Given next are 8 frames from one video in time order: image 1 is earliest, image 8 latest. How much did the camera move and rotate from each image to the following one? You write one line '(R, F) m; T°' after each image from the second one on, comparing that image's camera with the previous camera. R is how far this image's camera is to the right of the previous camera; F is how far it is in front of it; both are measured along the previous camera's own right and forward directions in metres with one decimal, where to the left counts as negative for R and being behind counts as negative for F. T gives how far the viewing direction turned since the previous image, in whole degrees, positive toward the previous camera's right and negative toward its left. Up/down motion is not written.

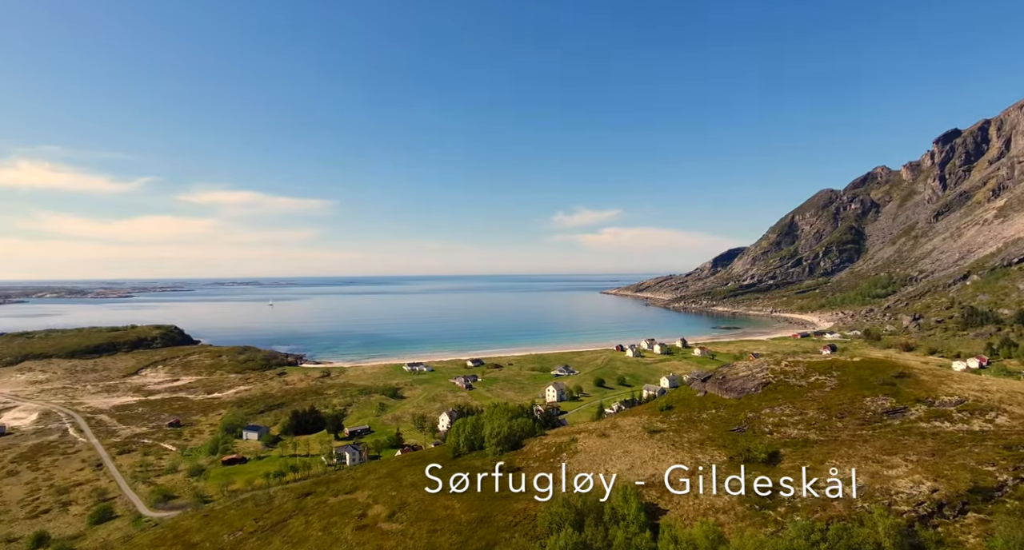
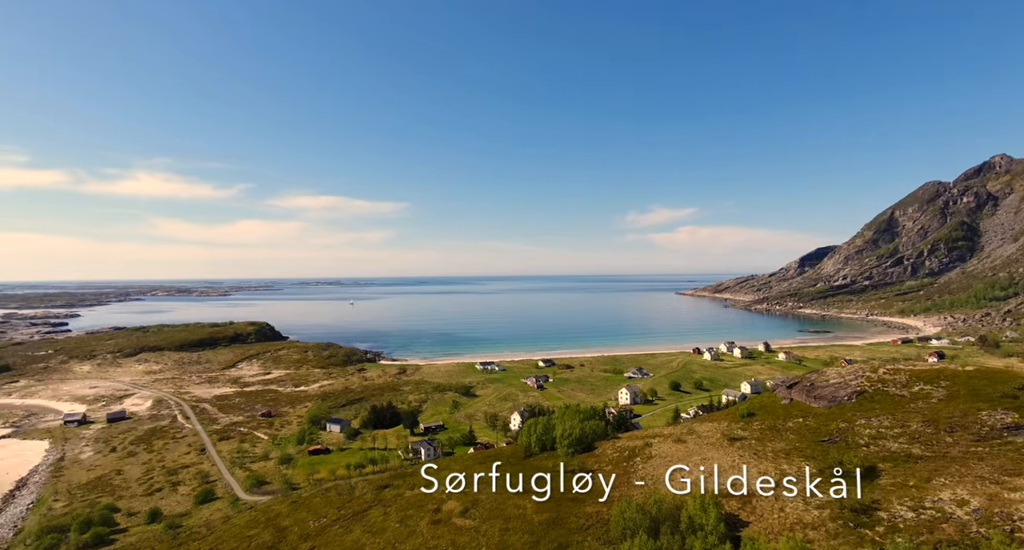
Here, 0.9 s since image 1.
(-1.4, 0.0) m; -7°
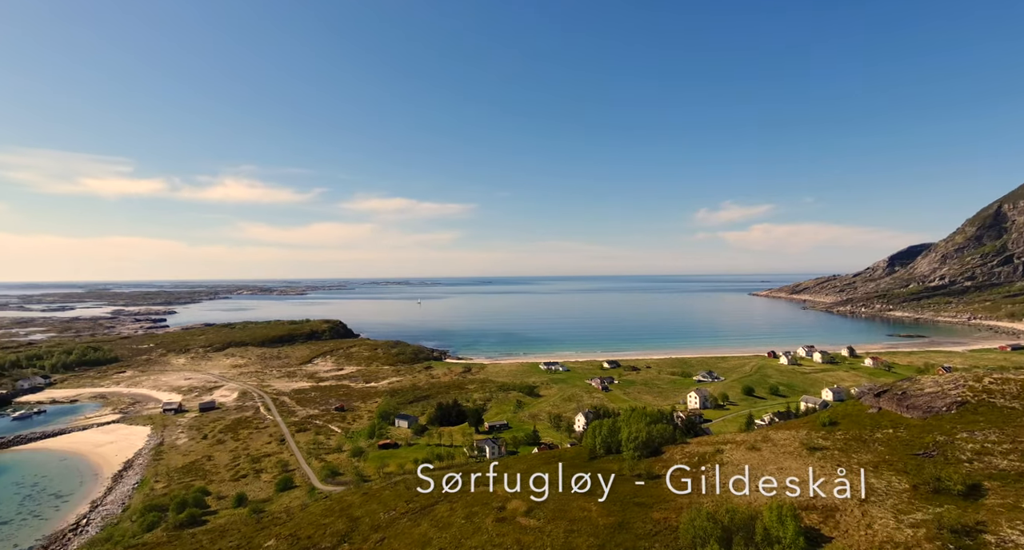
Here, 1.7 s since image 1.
(-1.3, 0.0) m; -6°
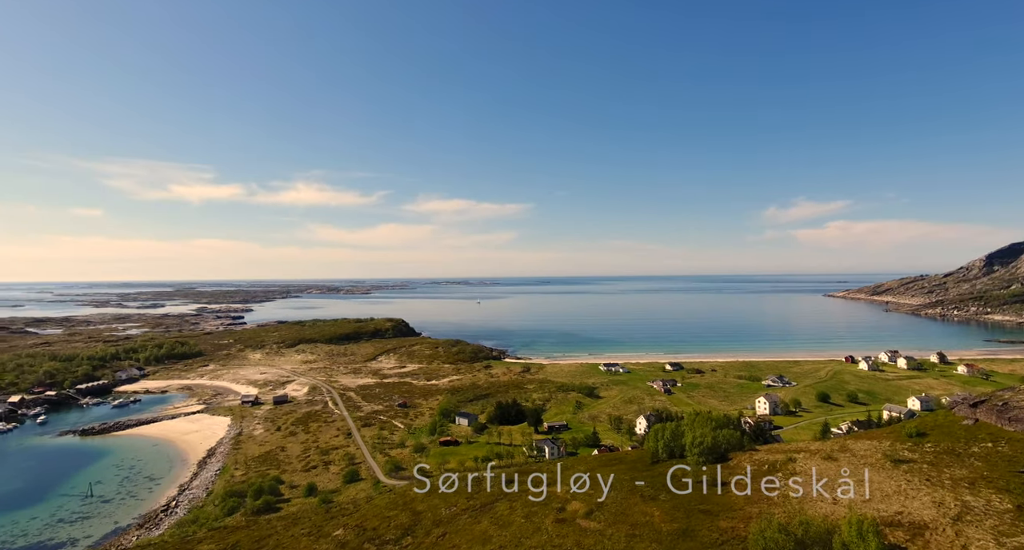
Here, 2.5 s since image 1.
(-1.3, 0.0) m; -6°
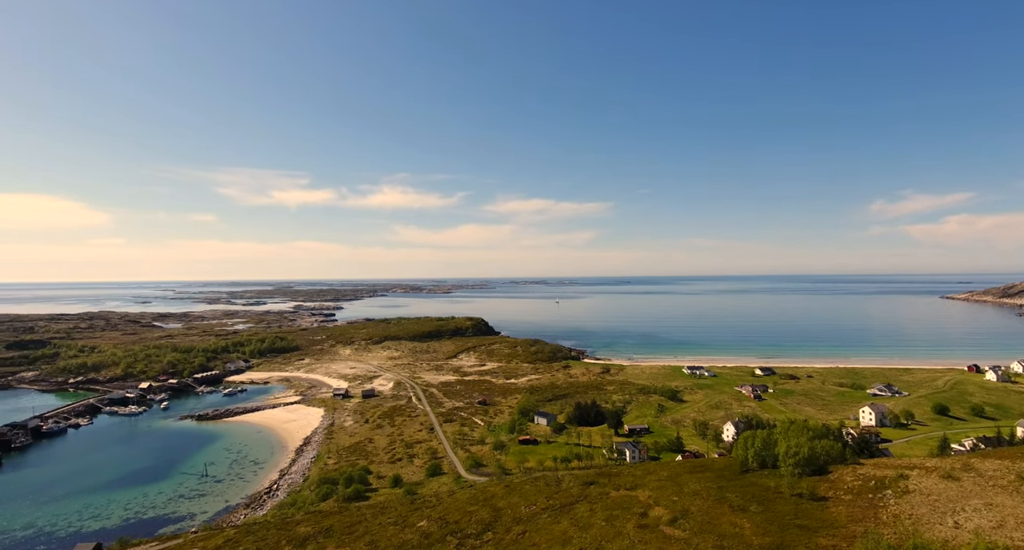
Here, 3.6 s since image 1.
(-1.7, -0.1) m; -7°
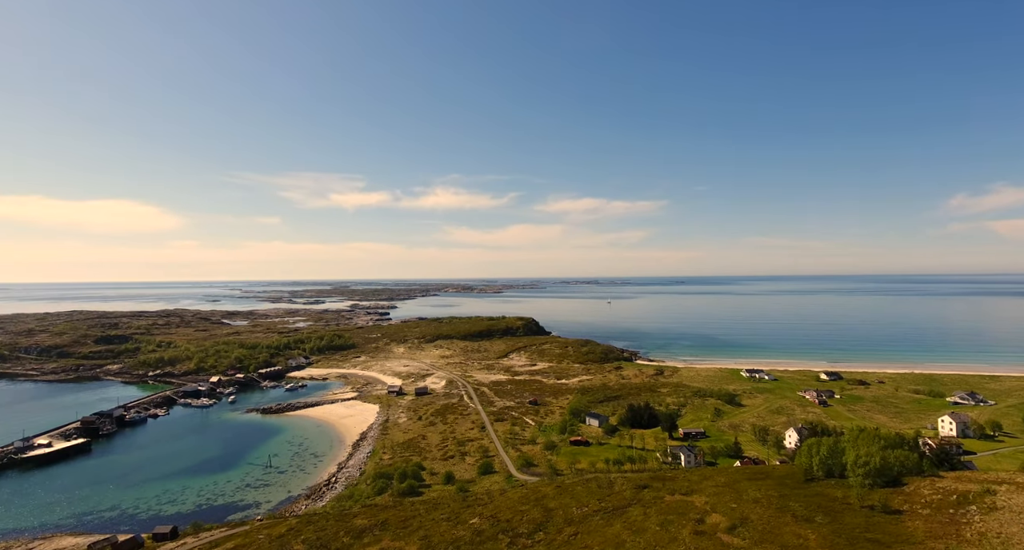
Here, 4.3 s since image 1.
(-1.1, -0.1) m; -5°
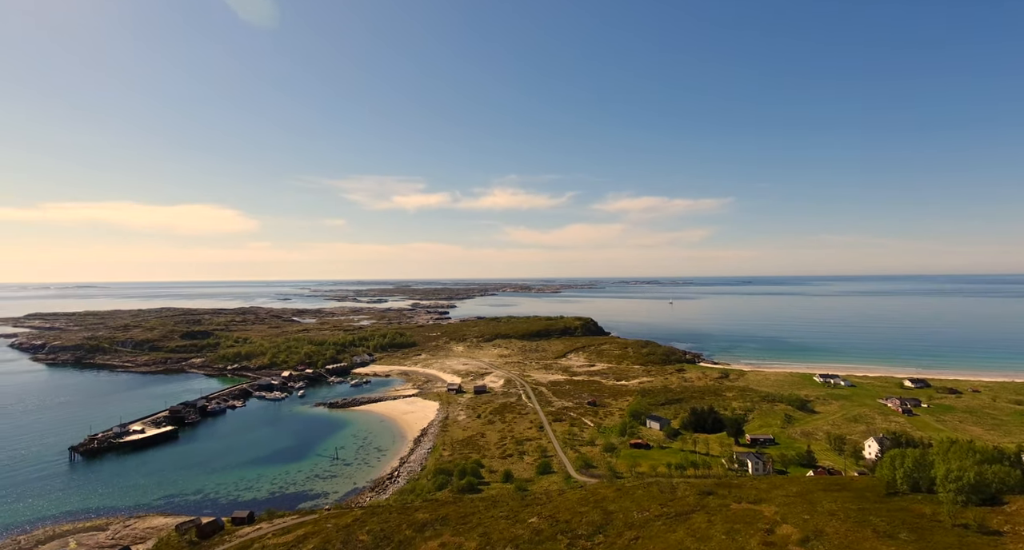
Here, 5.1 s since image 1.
(-1.3, -0.1) m; -5°
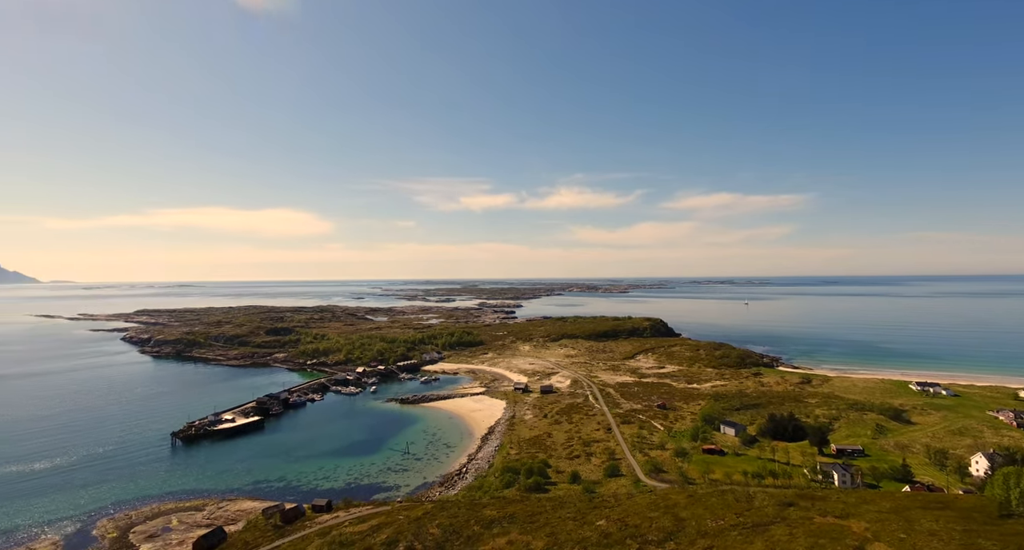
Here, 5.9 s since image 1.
(-1.5, -0.1) m; -6°
